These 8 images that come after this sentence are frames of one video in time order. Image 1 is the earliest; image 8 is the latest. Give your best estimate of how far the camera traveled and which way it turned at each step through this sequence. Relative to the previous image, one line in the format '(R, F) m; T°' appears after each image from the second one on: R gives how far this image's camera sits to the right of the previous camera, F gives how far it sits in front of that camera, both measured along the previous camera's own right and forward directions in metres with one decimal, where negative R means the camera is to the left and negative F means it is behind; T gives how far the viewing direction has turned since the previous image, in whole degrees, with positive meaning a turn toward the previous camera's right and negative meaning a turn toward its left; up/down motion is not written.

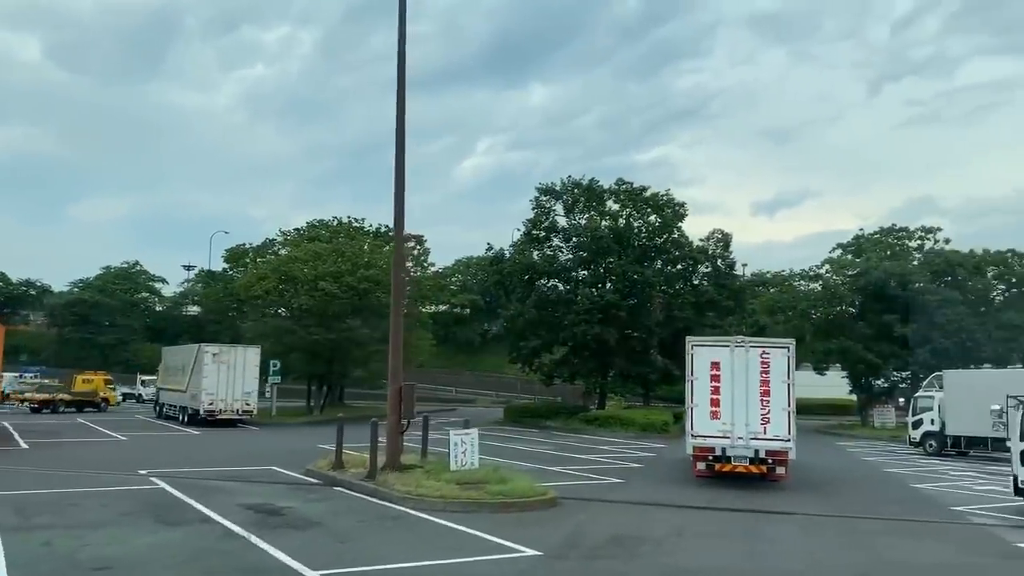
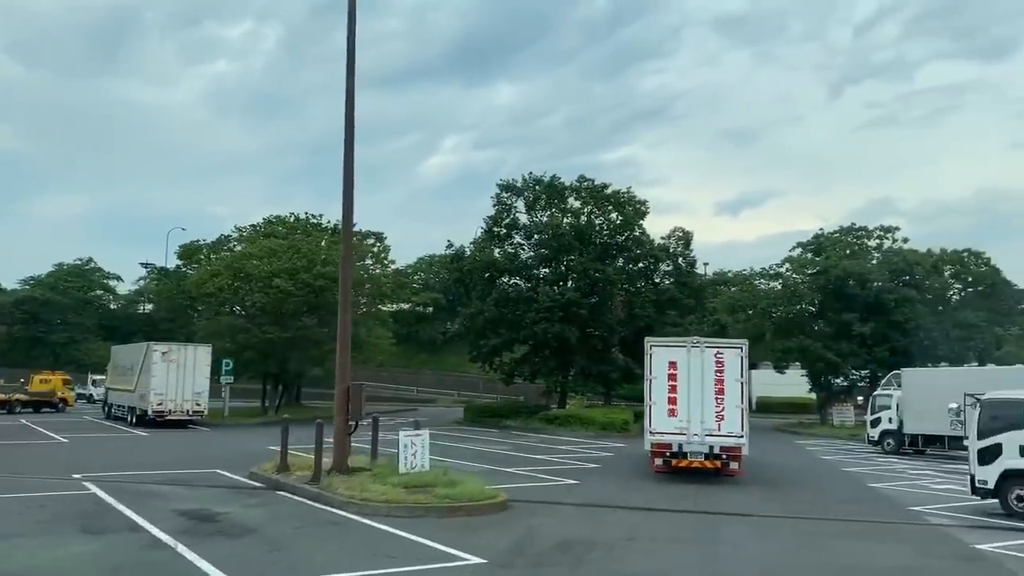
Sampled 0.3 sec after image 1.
(+0.3, +0.6) m; +2°
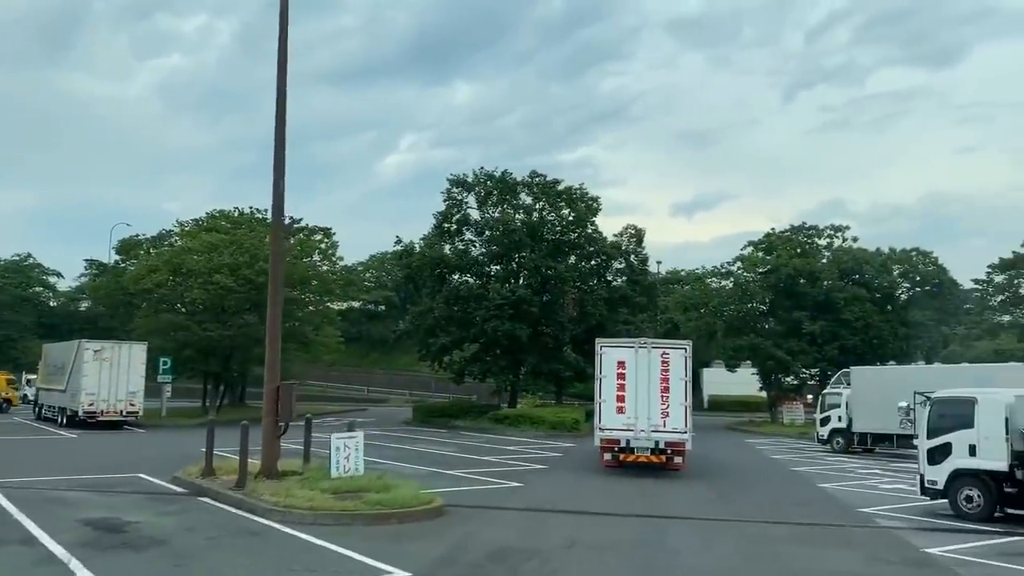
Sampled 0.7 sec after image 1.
(+0.3, +0.8) m; +3°
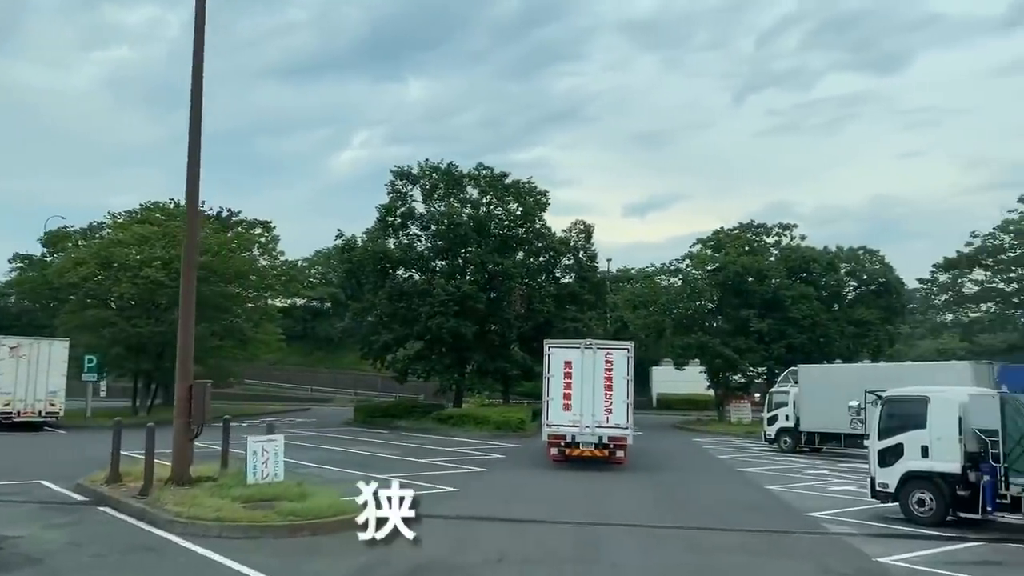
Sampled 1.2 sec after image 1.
(+0.4, +1.0) m; +3°
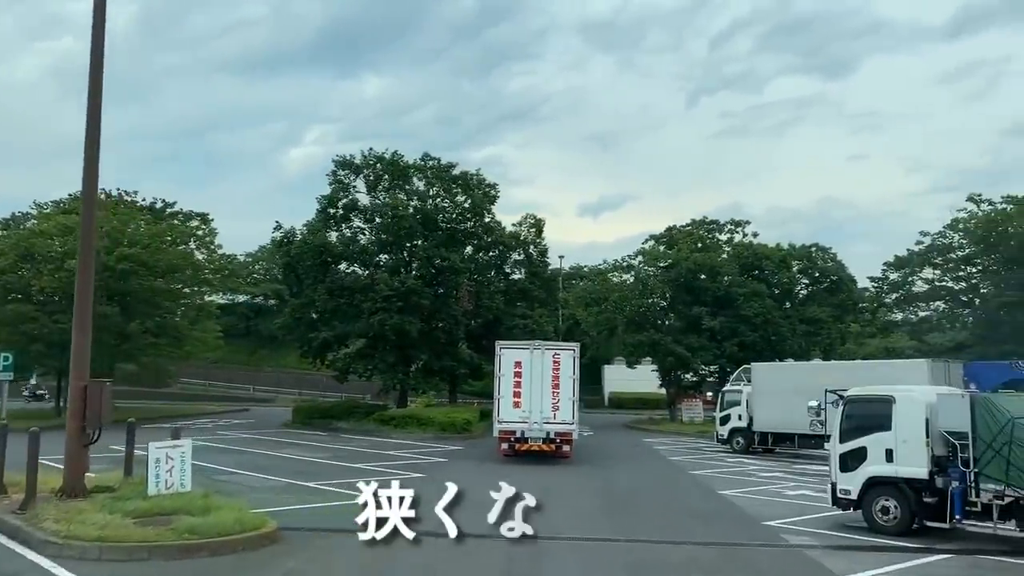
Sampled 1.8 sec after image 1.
(+0.3, +1.3) m; +3°
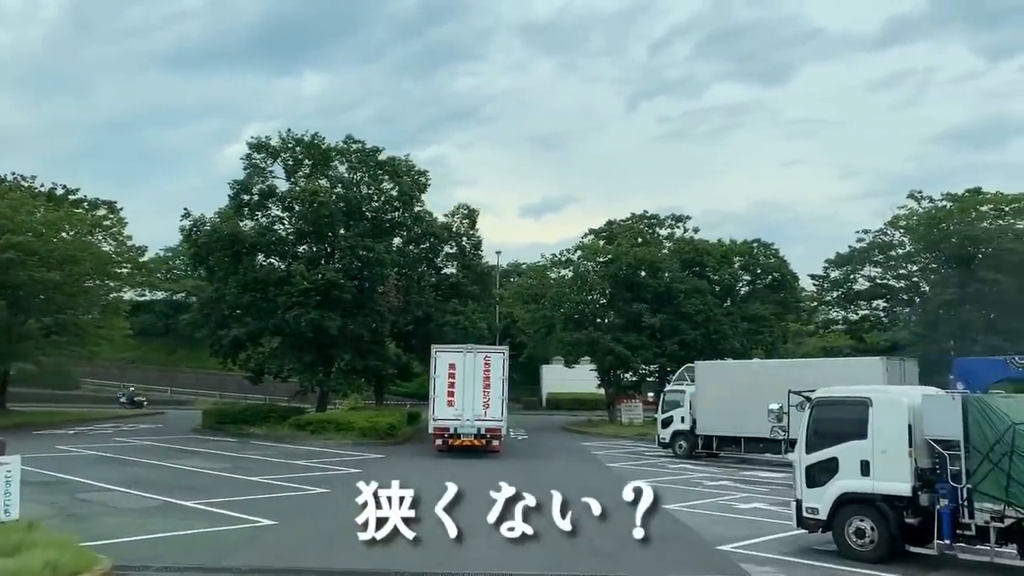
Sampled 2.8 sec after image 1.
(+0.4, +2.3) m; +4°
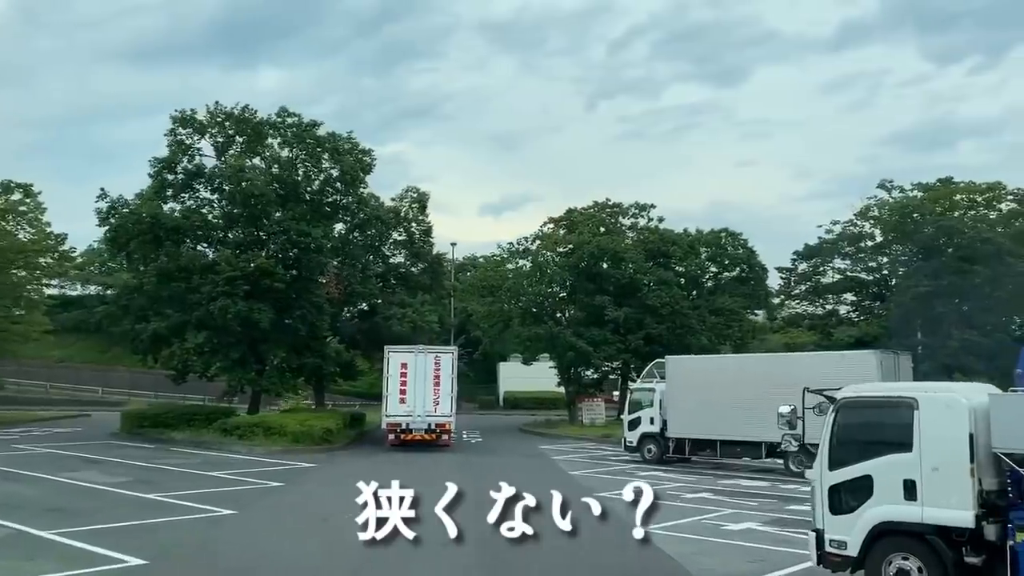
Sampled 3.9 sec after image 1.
(+0.2, +2.7) m; +3°
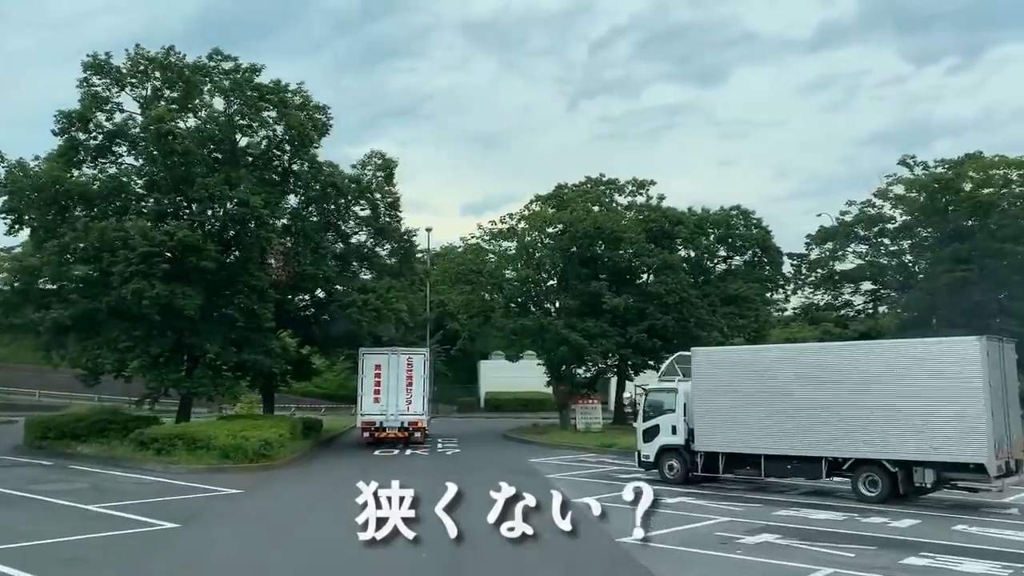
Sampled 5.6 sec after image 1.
(0.0, +5.0) m; +1°
